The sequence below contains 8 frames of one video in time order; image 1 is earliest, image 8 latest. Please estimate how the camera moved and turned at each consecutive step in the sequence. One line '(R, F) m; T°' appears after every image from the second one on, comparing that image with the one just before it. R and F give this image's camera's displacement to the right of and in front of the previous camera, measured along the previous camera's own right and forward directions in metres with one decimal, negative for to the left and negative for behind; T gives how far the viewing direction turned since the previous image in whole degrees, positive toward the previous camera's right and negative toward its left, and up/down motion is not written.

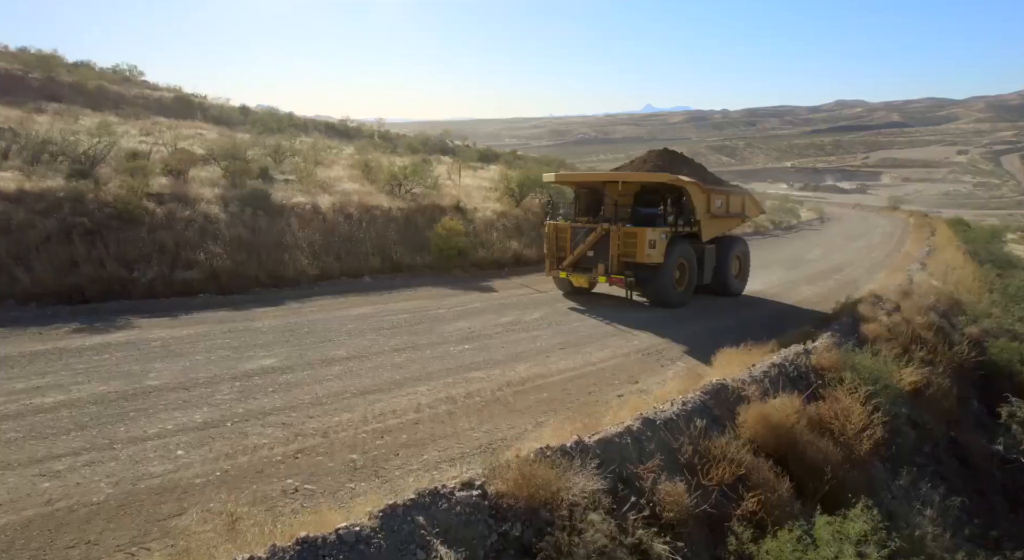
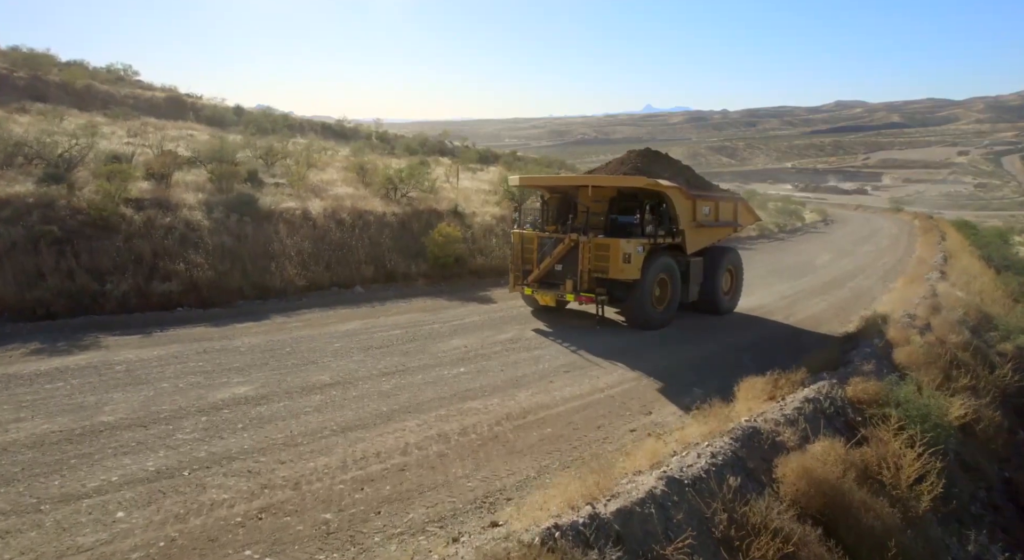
(0.0, +0.7) m; 0°
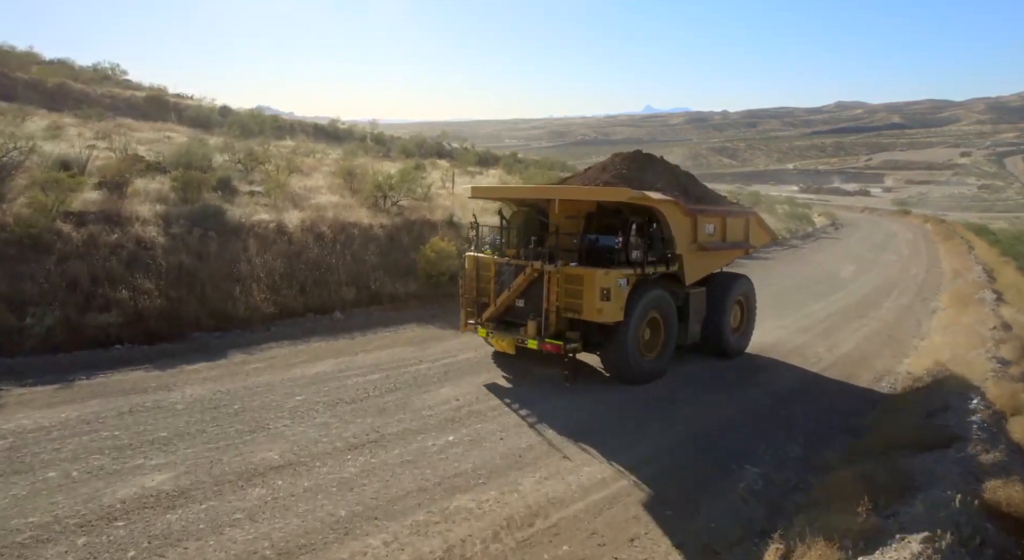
(0.0, +1.6) m; 0°
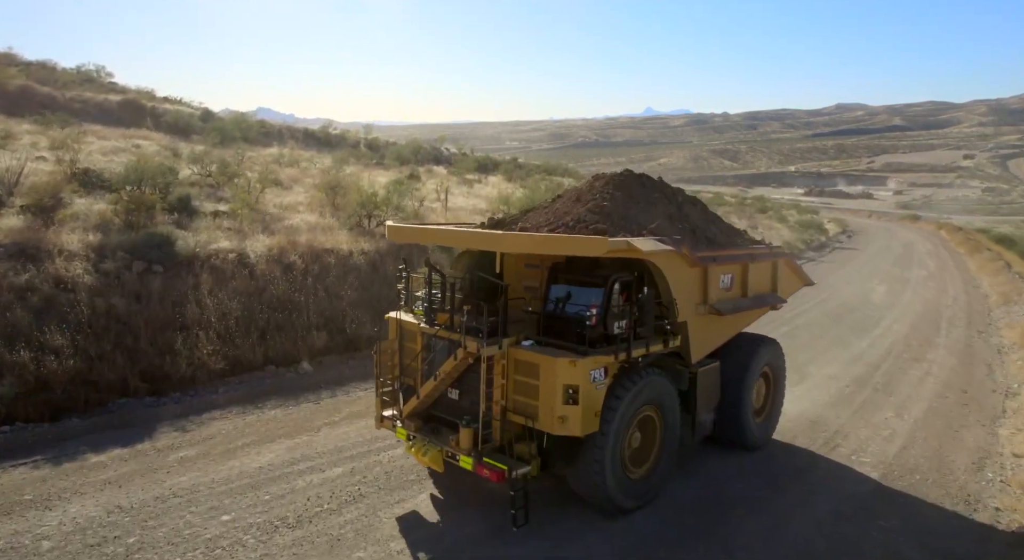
(0.0, +1.8) m; 0°
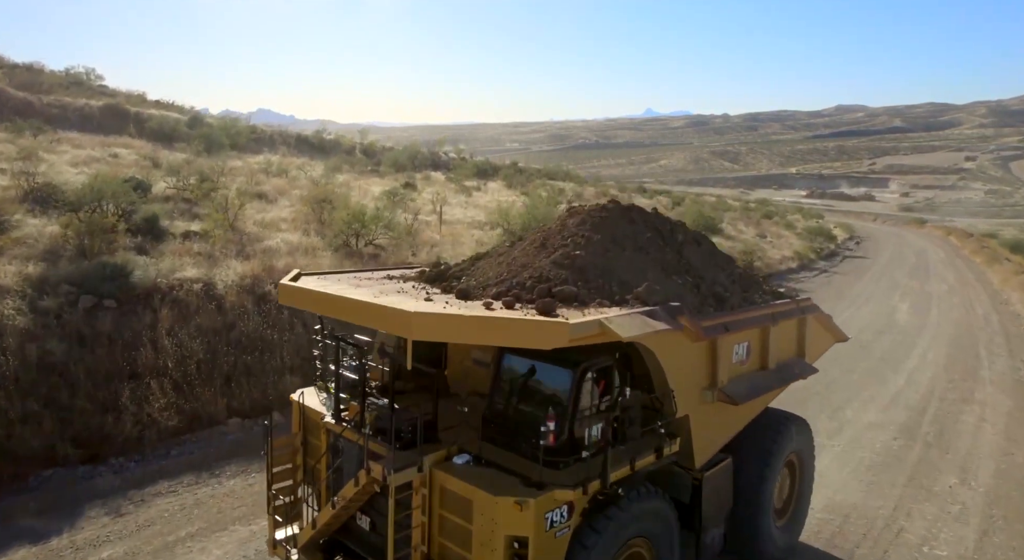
(0.0, +1.2) m; 0°
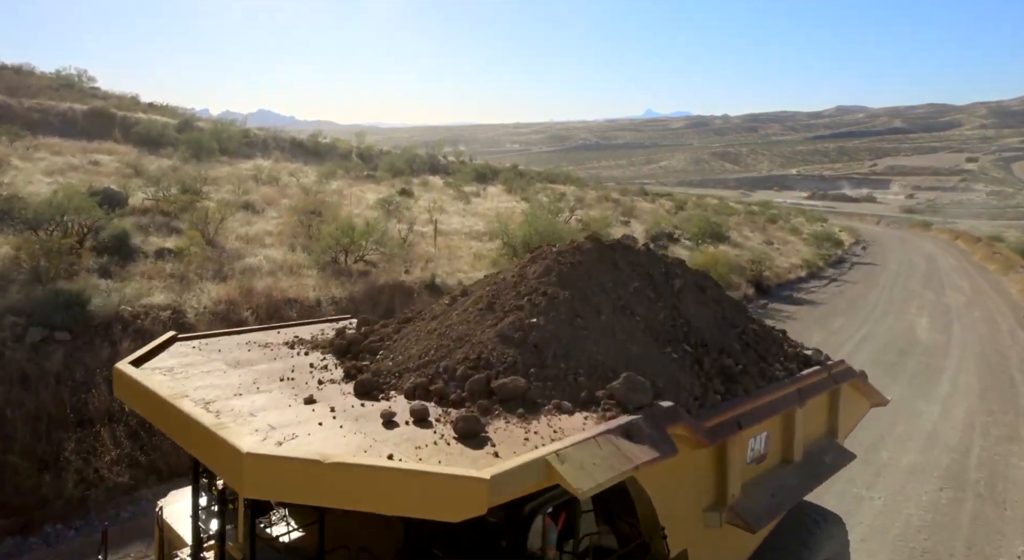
(0.0, +0.9) m; 0°
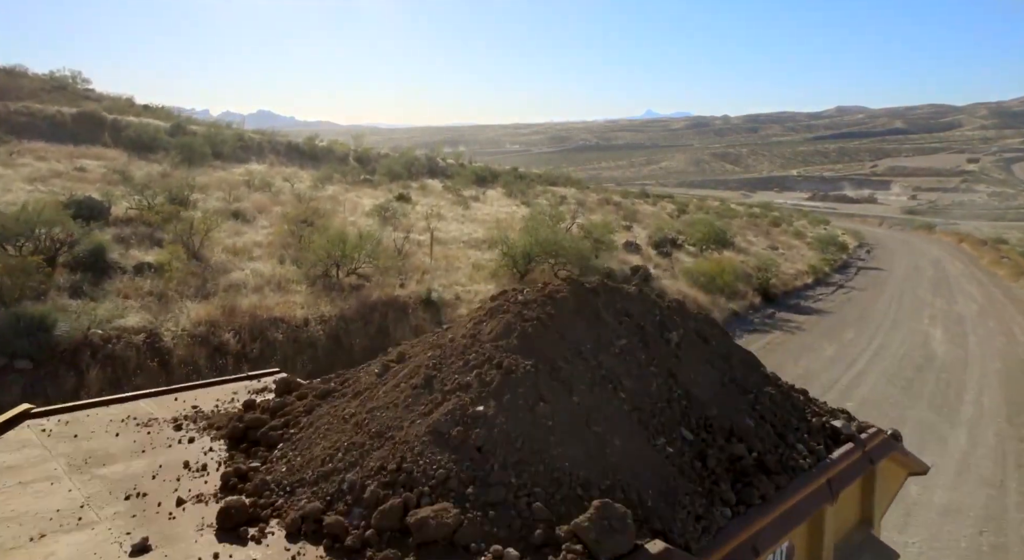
(0.0, +0.6) m; 0°
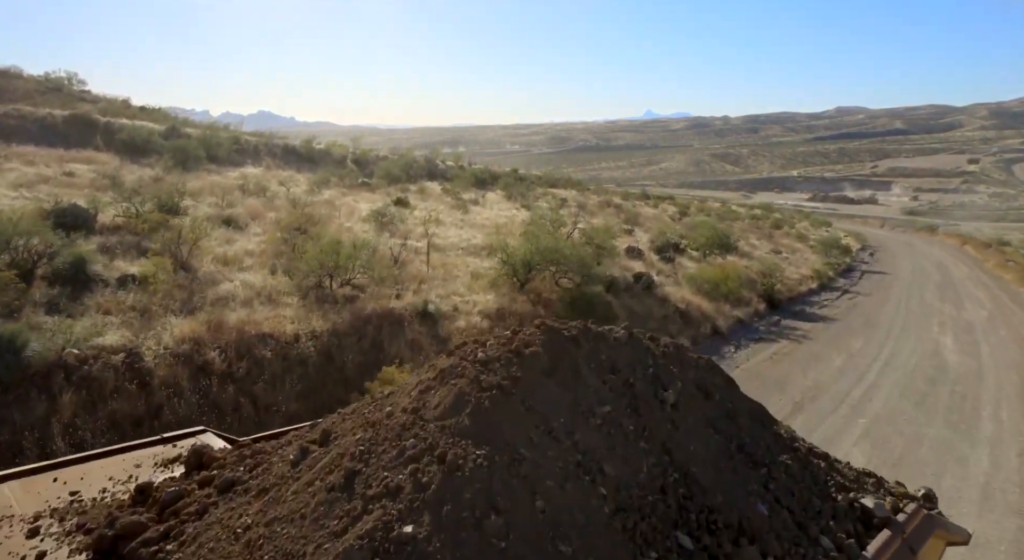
(0.0, +0.4) m; 0°
